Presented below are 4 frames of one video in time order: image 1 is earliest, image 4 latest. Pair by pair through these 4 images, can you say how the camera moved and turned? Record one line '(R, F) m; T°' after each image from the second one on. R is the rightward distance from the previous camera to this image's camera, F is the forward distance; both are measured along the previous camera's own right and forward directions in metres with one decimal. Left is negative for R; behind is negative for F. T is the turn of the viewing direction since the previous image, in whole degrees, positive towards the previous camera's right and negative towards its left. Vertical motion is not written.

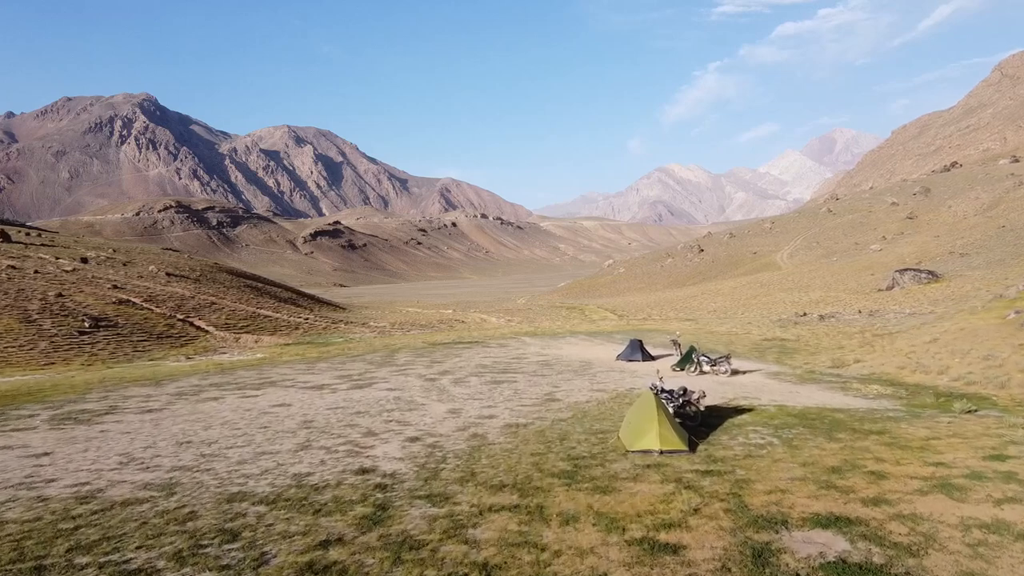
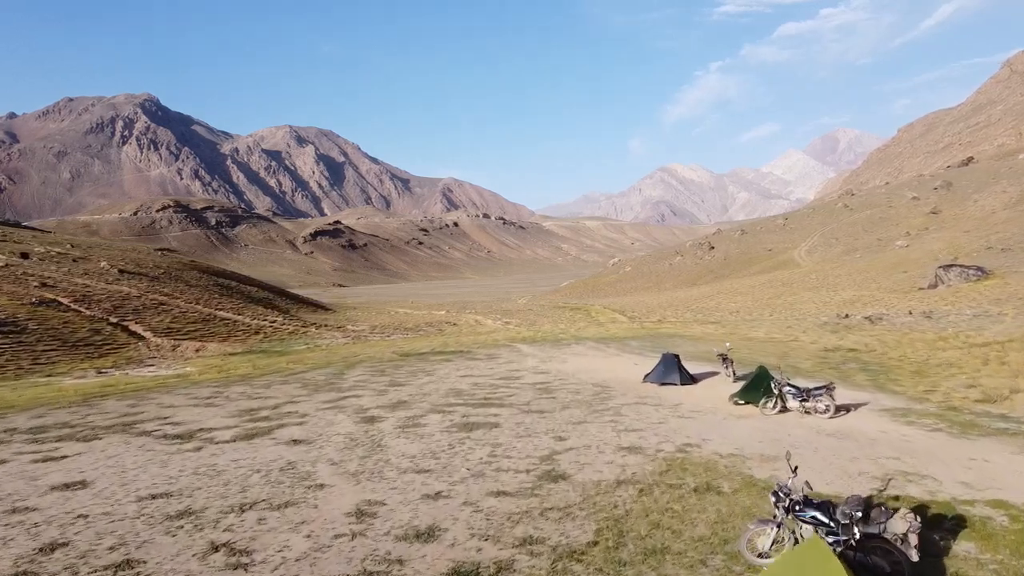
(+0.4, +5.5) m; 0°
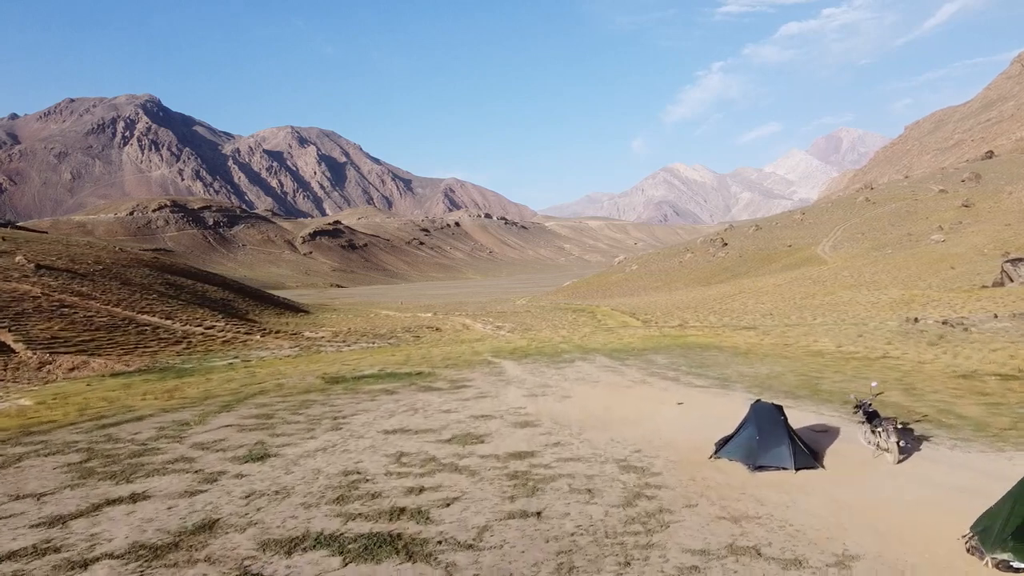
(+0.7, +6.9) m; 0°
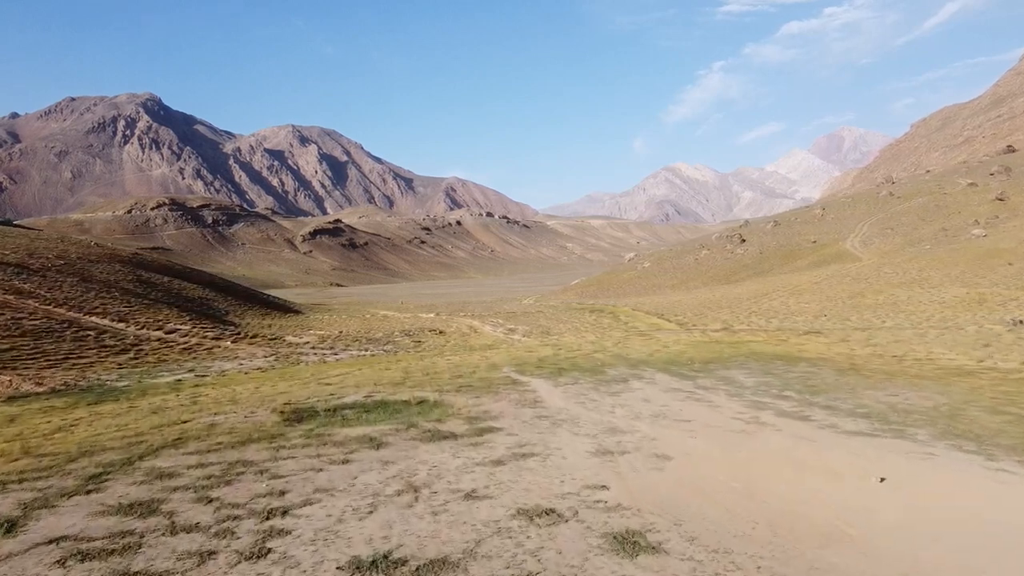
(-0.8, +5.0) m; 0°
